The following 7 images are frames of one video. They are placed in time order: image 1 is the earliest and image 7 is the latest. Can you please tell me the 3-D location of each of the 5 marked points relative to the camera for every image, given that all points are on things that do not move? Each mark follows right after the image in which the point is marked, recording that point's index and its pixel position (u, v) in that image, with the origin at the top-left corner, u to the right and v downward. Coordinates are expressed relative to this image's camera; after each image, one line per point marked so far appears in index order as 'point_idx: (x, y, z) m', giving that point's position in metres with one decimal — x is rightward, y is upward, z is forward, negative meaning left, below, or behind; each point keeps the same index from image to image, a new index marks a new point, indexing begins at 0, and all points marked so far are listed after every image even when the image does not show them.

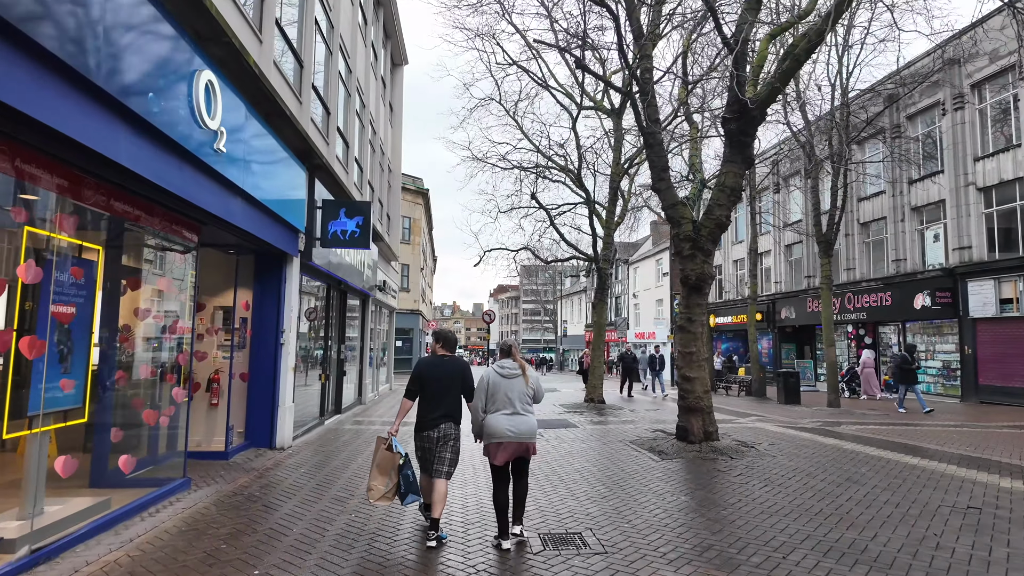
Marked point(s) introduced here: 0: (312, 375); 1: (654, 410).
0: (-3.8, -1.6, +11.0) m
1: (+3.3, -2.9, +13.7) m
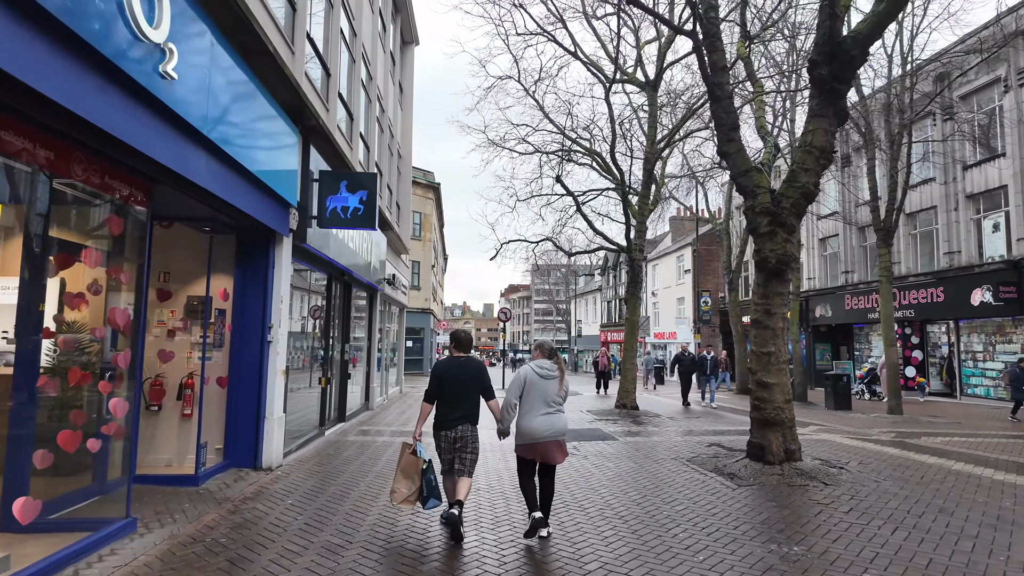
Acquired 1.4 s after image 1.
0: (-3.3, -1.5, +9.5) m
1: (+3.8, -2.8, +12.1) m
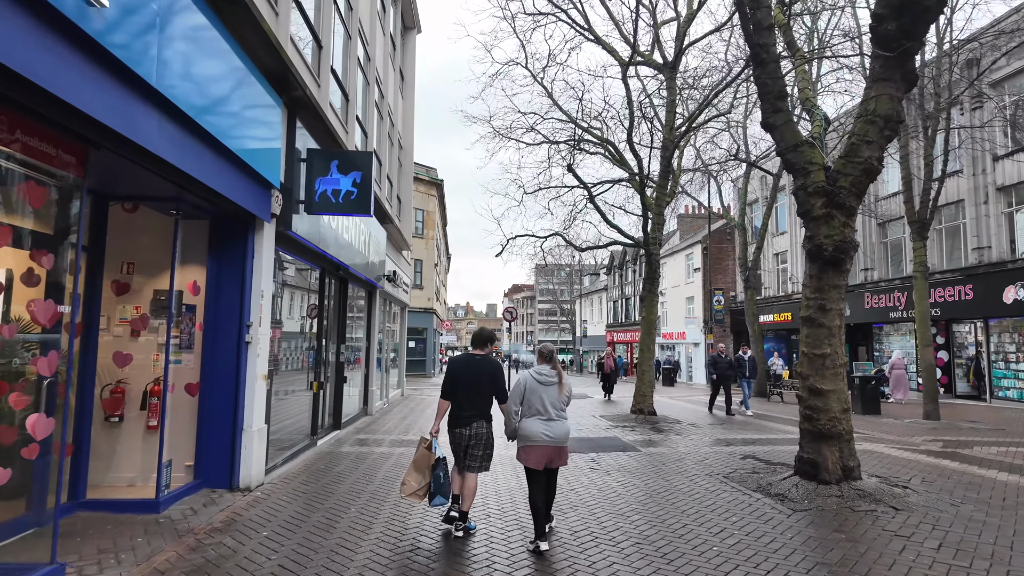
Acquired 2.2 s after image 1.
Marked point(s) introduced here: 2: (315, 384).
0: (-3.1, -1.4, +8.6) m
1: (+4.0, -2.7, +11.2) m
2: (-3.1, -1.5, +9.2) m
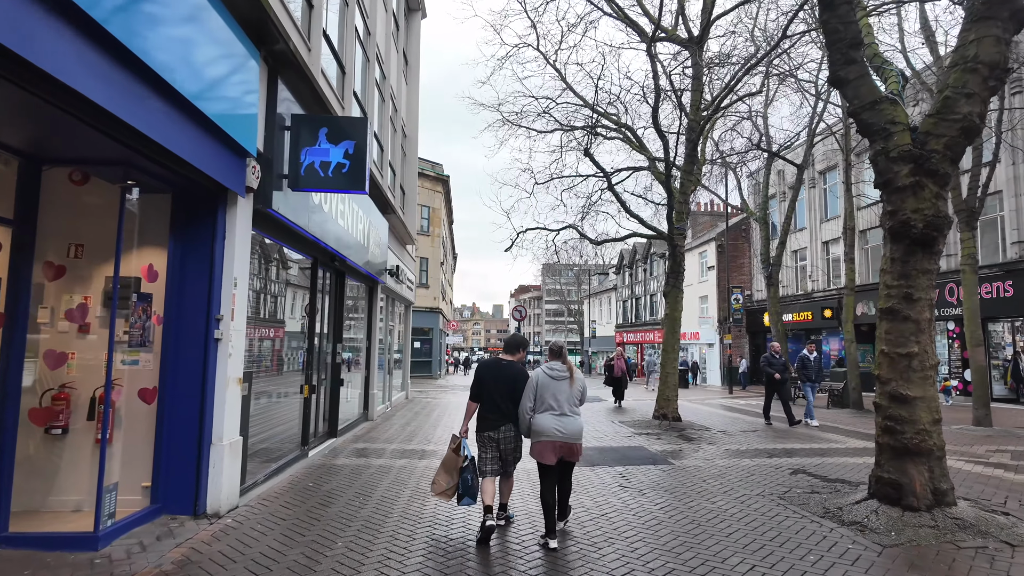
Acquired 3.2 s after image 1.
0: (-2.9, -1.3, +7.6) m
1: (+4.2, -2.6, +10.1) m
2: (-2.9, -1.4, +8.2) m
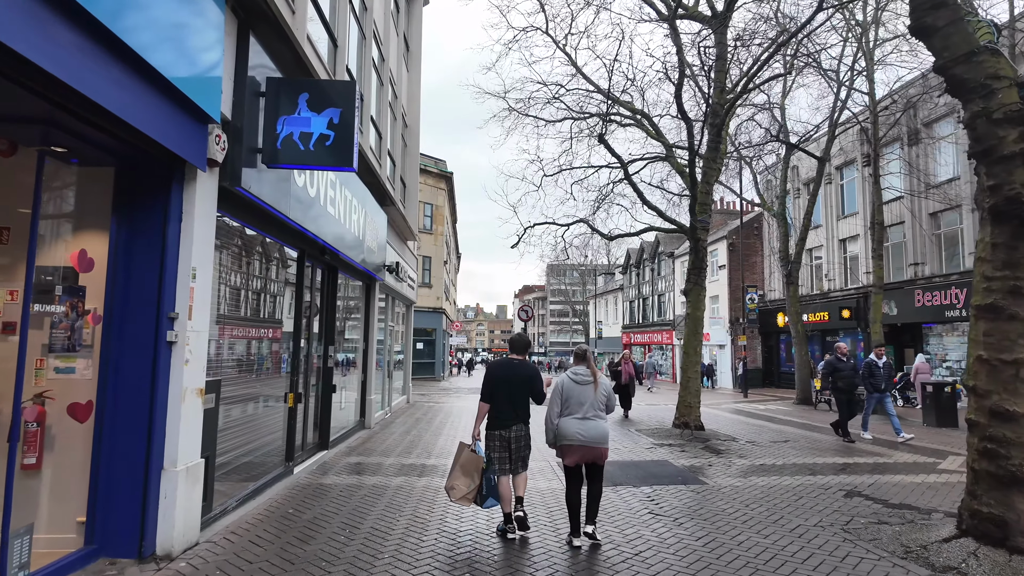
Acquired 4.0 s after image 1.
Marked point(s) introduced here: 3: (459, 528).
0: (-2.8, -1.2, +6.7) m
1: (+4.4, -2.5, +9.2) m
2: (-2.7, -1.3, +7.3) m
3: (-0.5, -2.2, +5.4) m
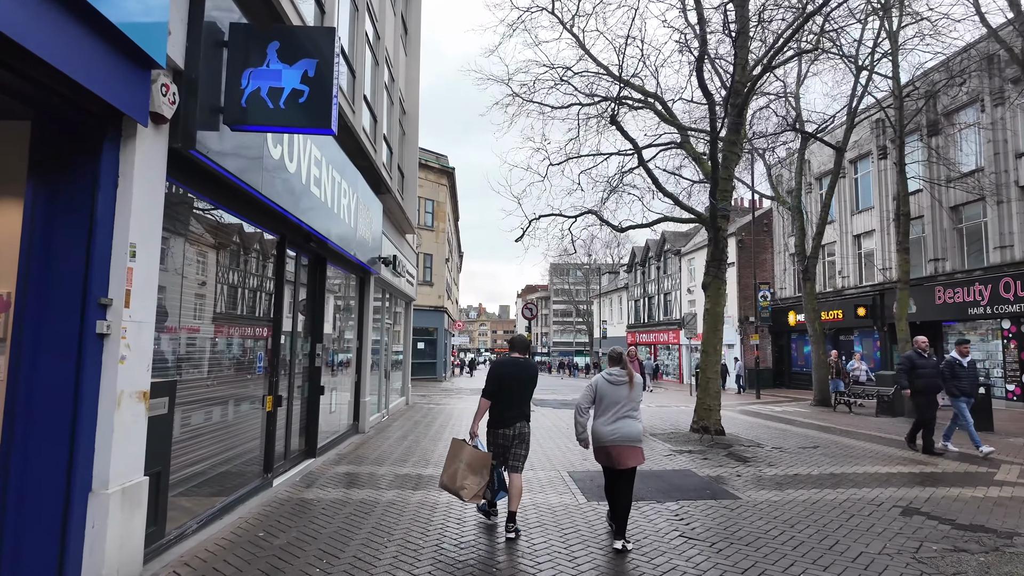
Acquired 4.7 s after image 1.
0: (-2.7, -1.1, +6.0) m
1: (+4.5, -2.4, +8.4) m
2: (-2.7, -1.2, +6.5) m
3: (-0.4, -2.1, +4.6) m
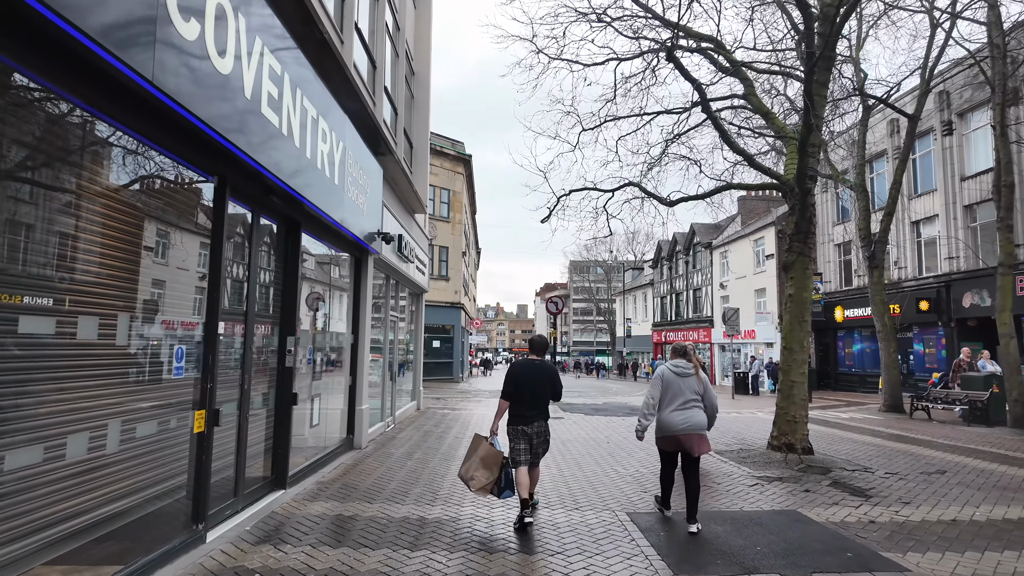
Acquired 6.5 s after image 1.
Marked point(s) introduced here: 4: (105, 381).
0: (-2.4, -0.9, +4.0) m
1: (+4.8, -2.1, +6.2) m
2: (-2.3, -1.0, +4.6) m
3: (-0.2, -1.8, +2.6) m
4: (-2.4, -0.6, +3.8) m
